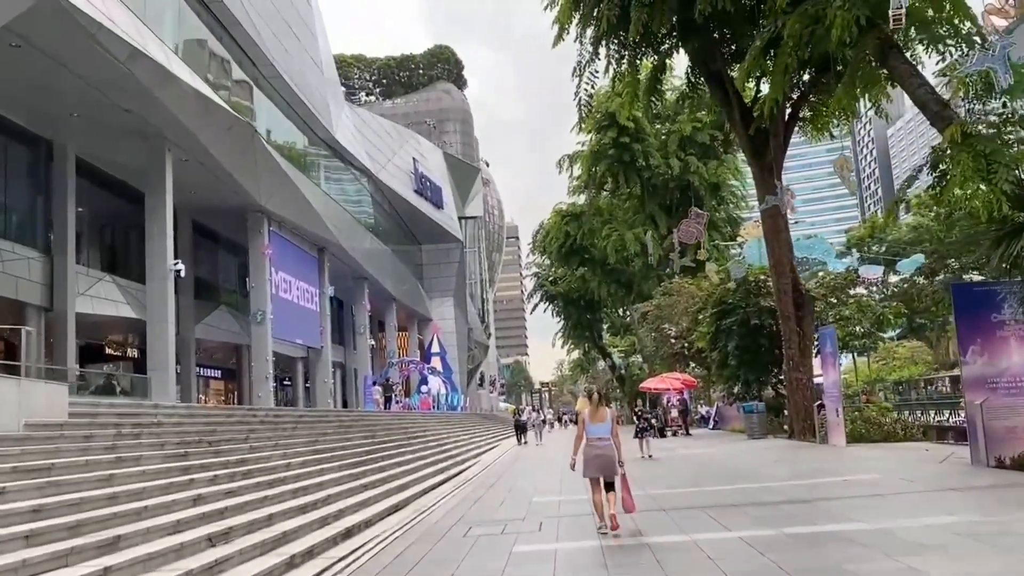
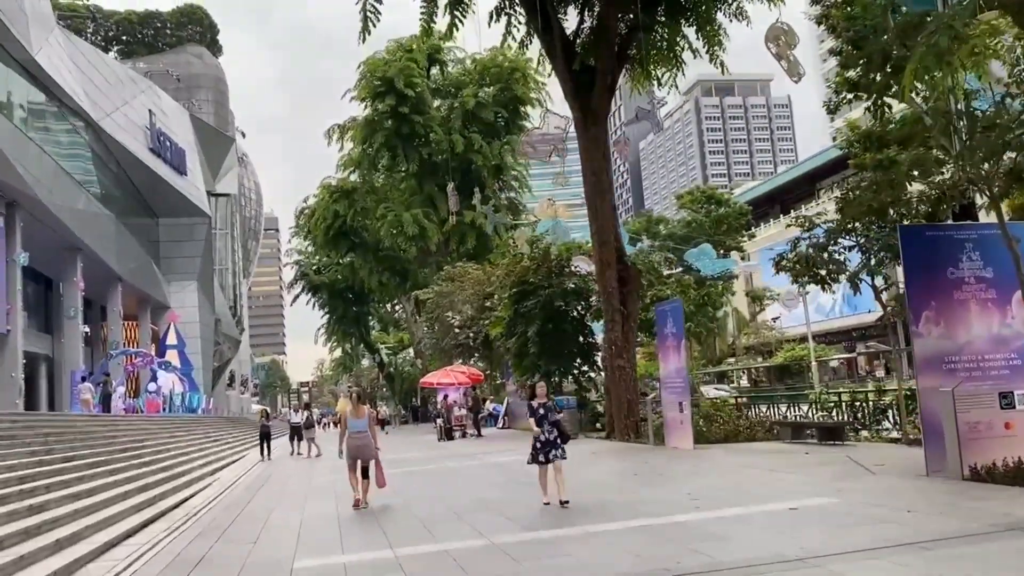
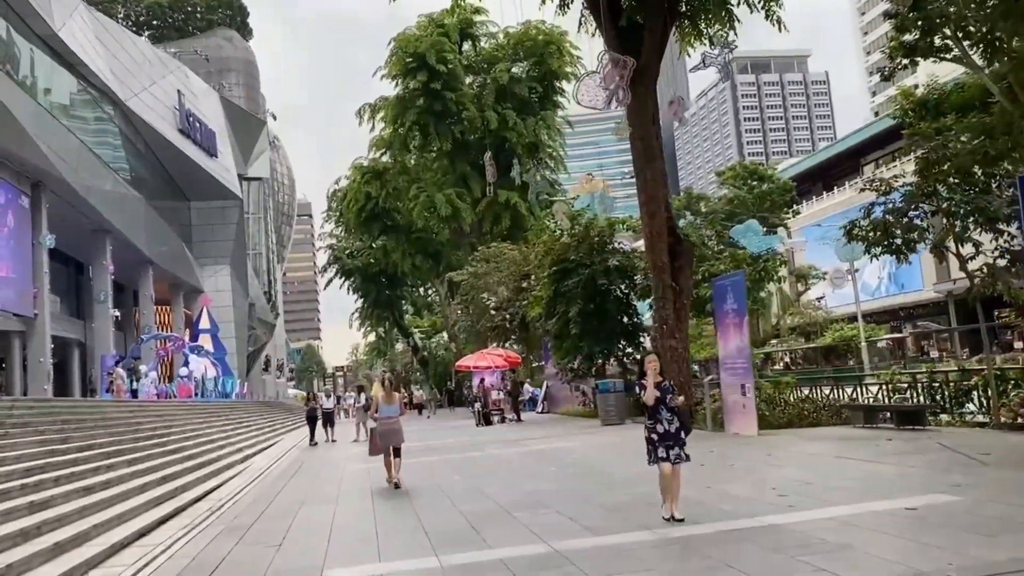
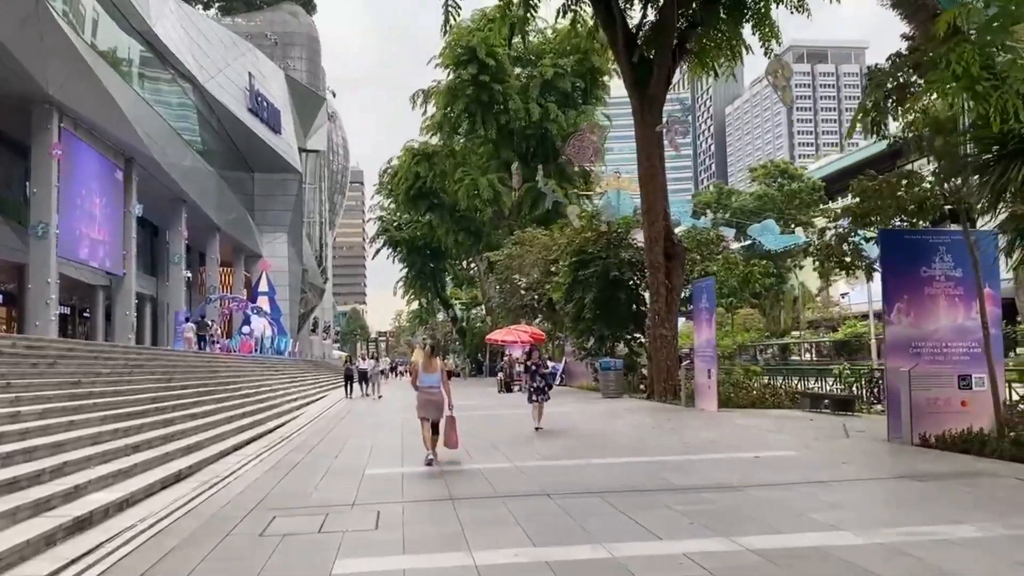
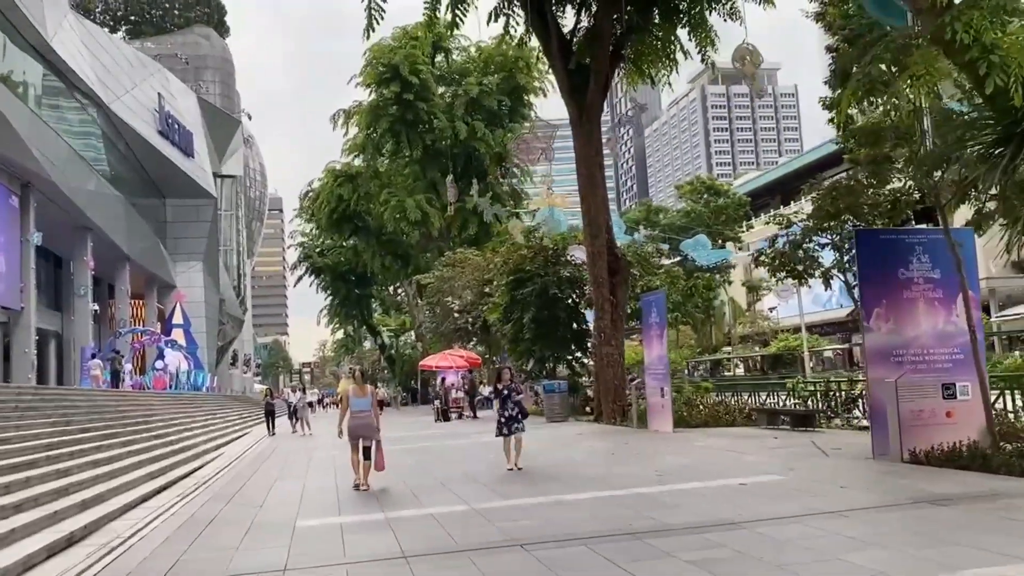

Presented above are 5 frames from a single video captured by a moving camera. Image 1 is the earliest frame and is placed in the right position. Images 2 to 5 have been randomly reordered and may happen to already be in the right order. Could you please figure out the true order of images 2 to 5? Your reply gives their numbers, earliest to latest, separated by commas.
4, 5, 2, 3
